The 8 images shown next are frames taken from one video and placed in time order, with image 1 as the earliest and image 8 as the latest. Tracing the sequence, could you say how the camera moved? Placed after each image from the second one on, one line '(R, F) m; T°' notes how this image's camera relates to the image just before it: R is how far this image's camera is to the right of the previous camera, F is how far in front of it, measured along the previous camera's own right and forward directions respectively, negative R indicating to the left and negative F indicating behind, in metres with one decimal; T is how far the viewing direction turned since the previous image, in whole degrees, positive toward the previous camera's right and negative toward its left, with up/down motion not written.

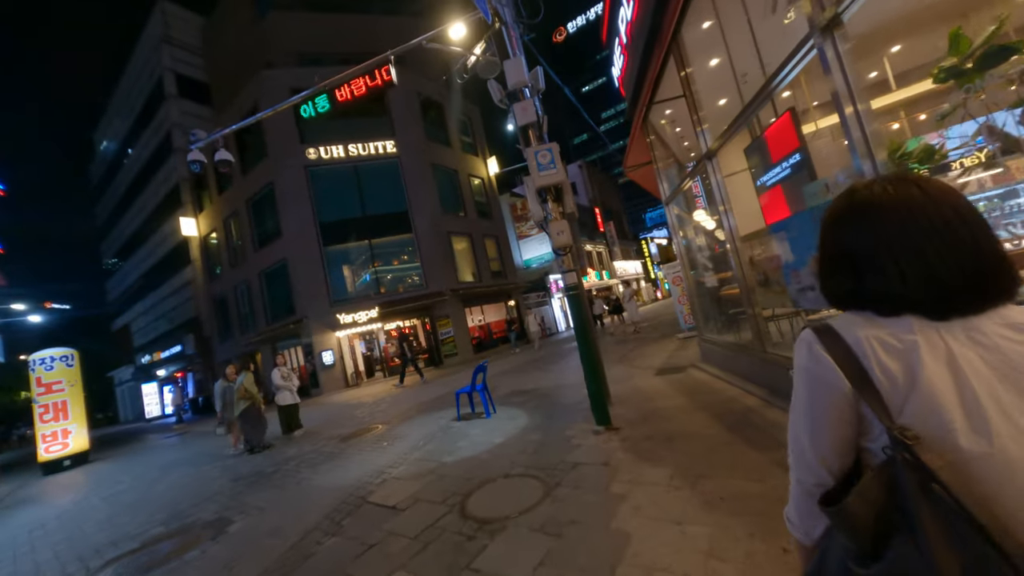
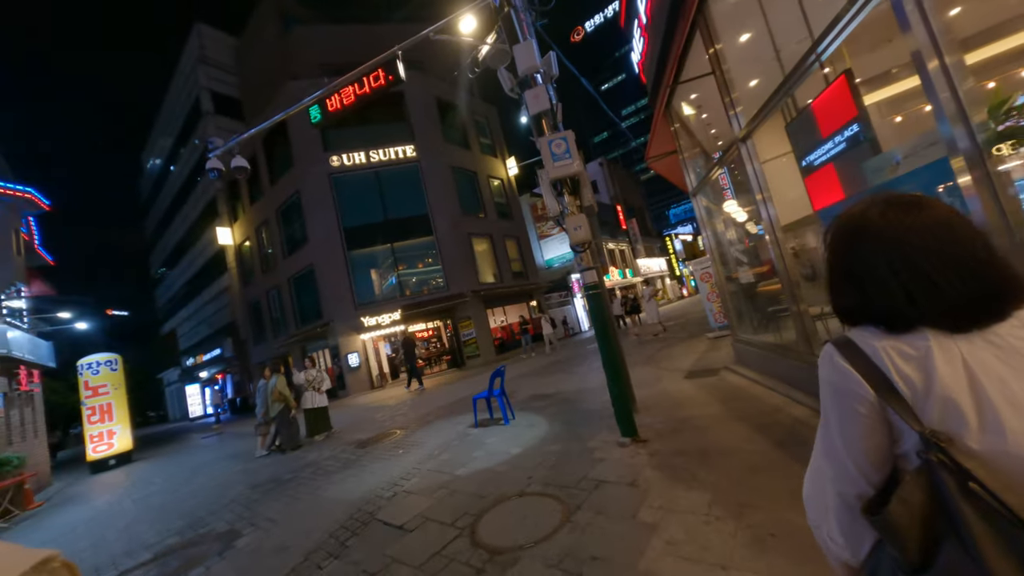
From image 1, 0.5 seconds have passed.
(+0.1, +0.3) m; -3°
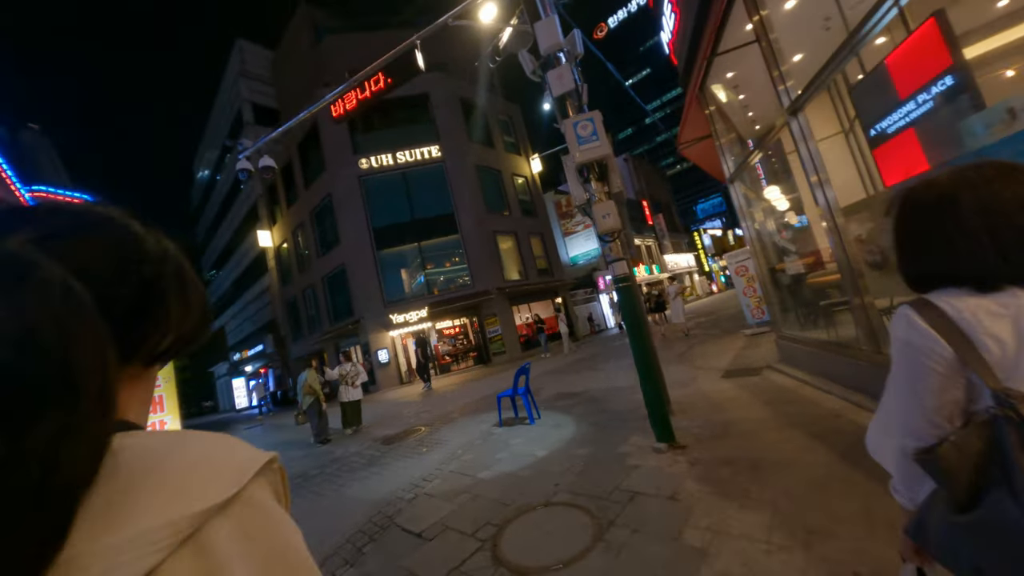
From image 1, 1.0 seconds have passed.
(0.0, +0.3) m; -4°
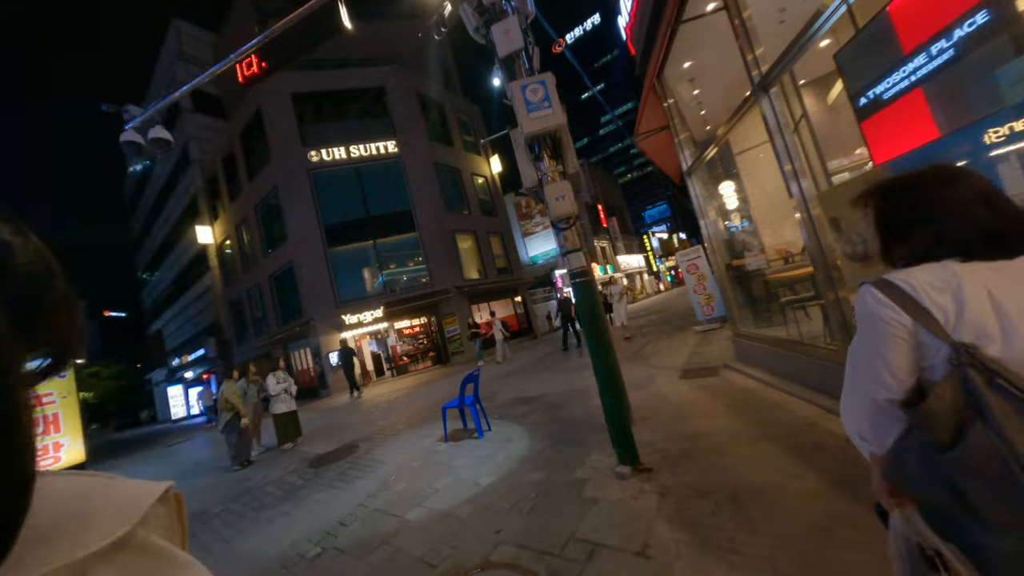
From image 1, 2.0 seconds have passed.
(+0.2, +0.7) m; +7°
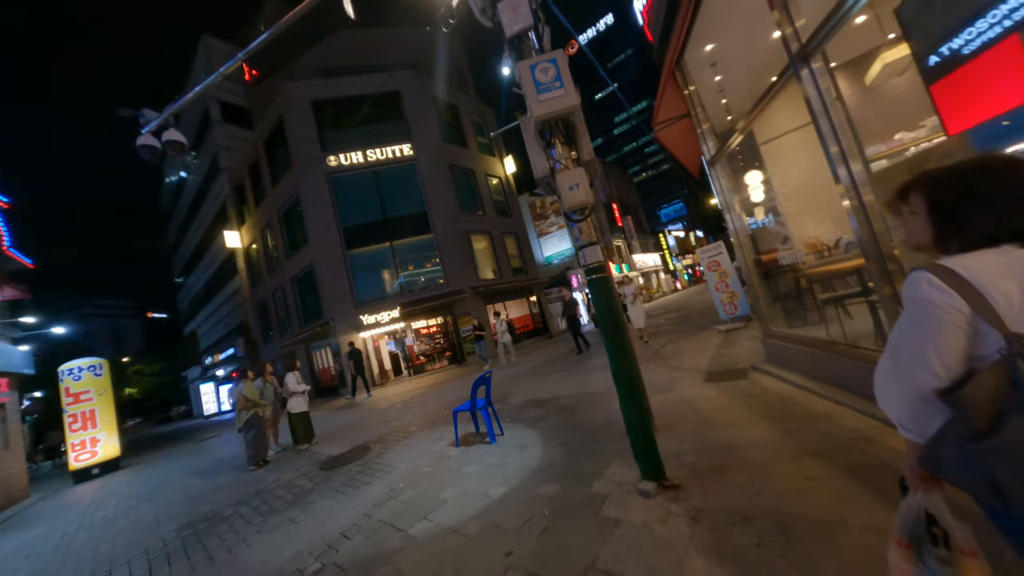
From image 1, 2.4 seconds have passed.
(0.0, +0.3) m; -2°
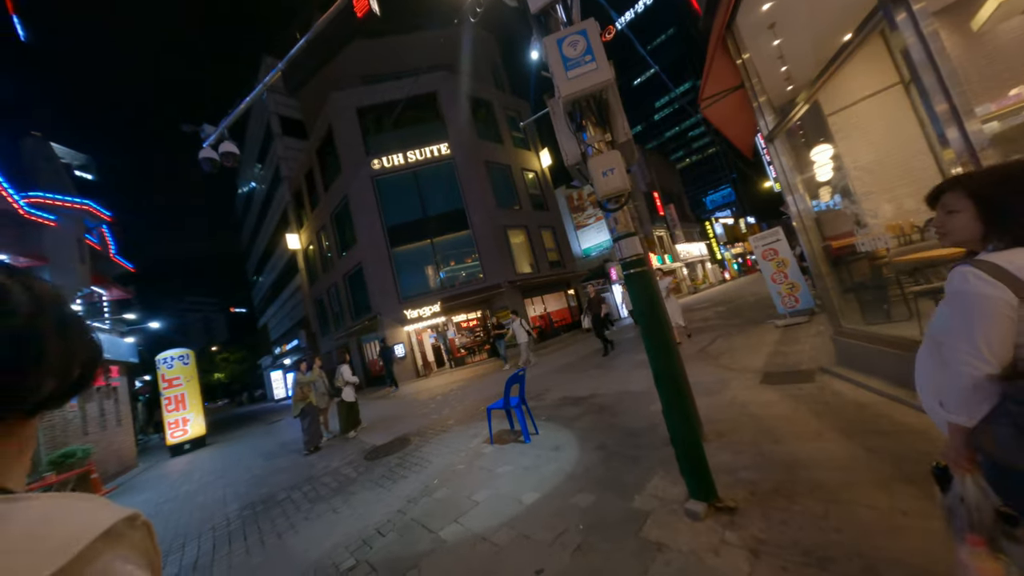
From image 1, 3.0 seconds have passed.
(+0.1, +0.2) m; -6°
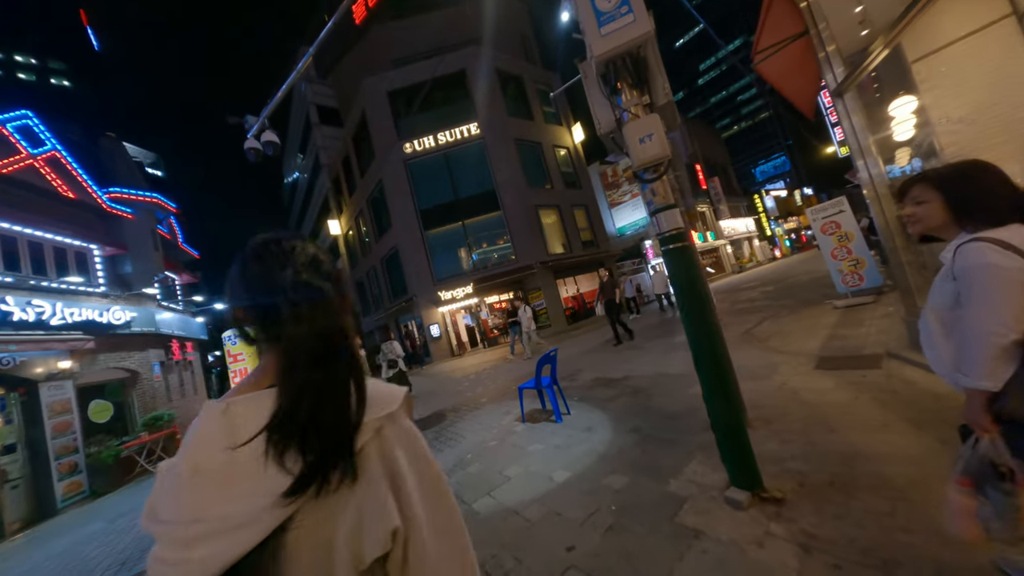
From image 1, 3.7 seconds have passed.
(0.0, +0.1) m; -6°
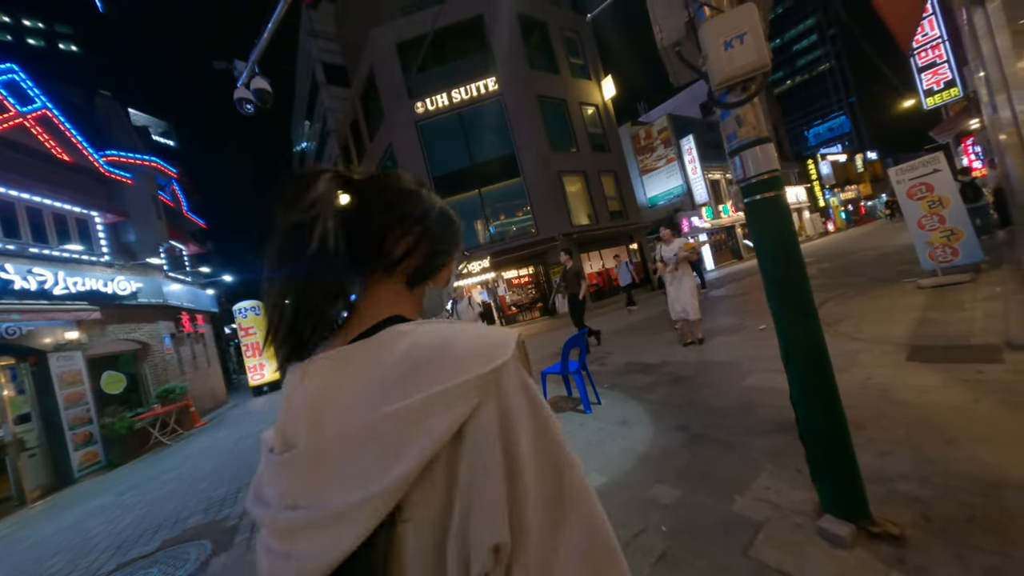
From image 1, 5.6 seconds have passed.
(-0.1, +0.7) m; -3°
